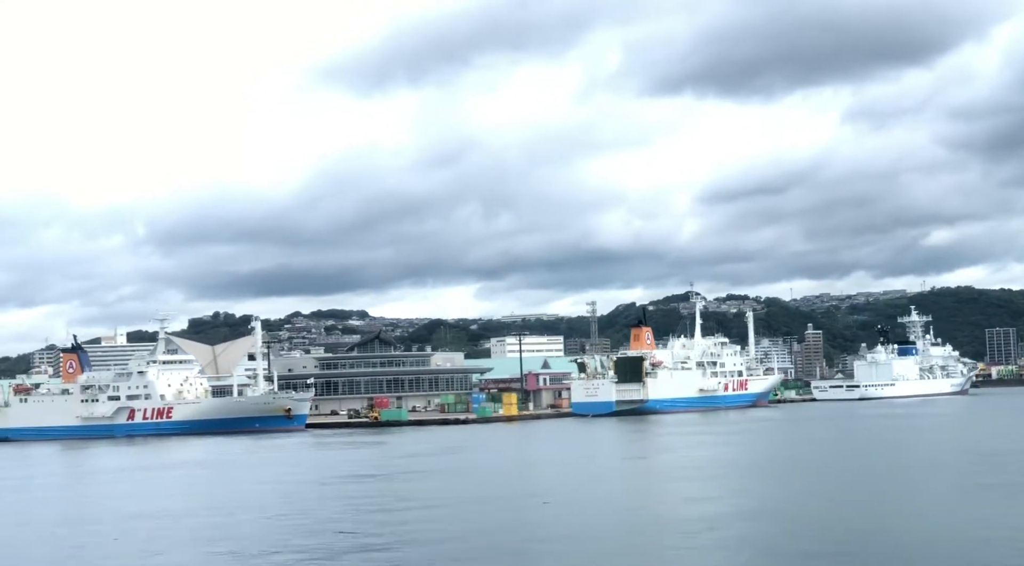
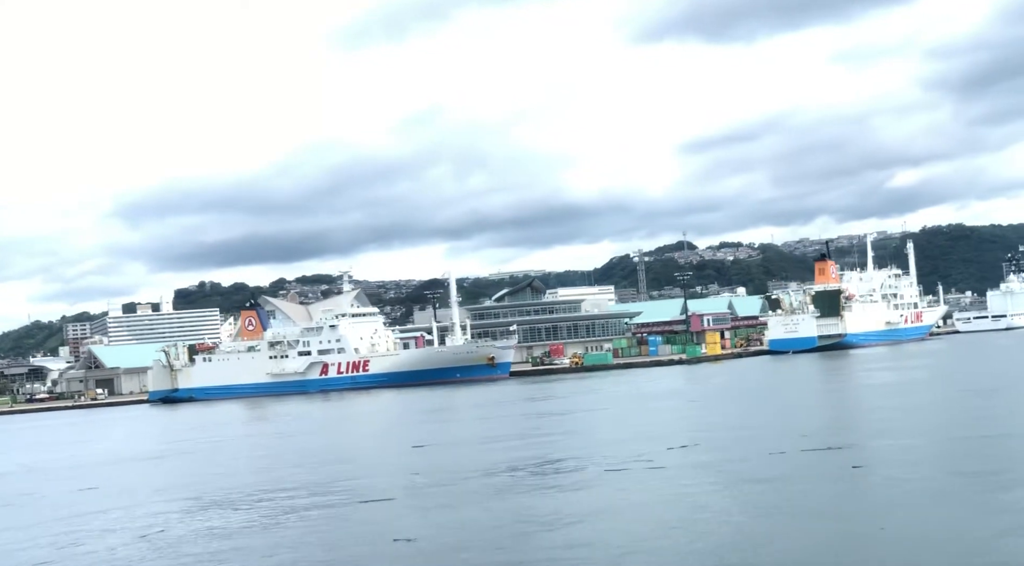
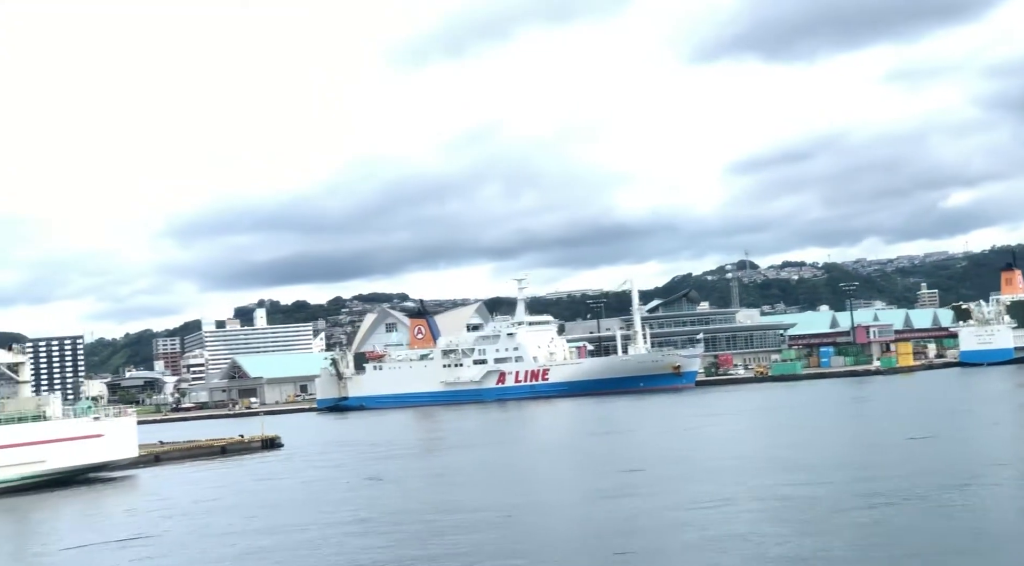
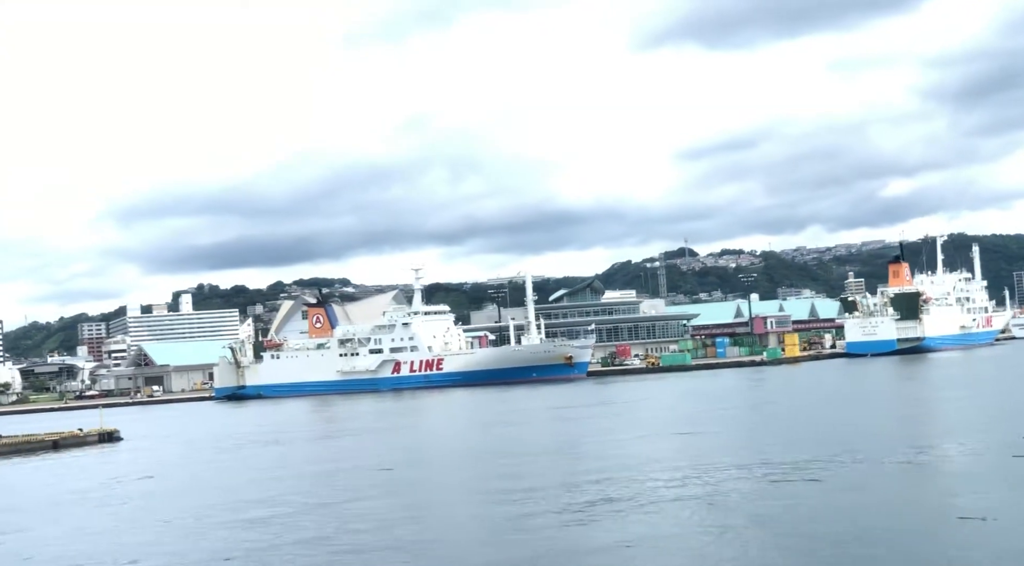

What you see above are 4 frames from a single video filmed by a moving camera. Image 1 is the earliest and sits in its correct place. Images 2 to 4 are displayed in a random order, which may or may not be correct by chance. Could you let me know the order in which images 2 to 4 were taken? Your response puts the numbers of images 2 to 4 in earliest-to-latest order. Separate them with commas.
2, 4, 3
